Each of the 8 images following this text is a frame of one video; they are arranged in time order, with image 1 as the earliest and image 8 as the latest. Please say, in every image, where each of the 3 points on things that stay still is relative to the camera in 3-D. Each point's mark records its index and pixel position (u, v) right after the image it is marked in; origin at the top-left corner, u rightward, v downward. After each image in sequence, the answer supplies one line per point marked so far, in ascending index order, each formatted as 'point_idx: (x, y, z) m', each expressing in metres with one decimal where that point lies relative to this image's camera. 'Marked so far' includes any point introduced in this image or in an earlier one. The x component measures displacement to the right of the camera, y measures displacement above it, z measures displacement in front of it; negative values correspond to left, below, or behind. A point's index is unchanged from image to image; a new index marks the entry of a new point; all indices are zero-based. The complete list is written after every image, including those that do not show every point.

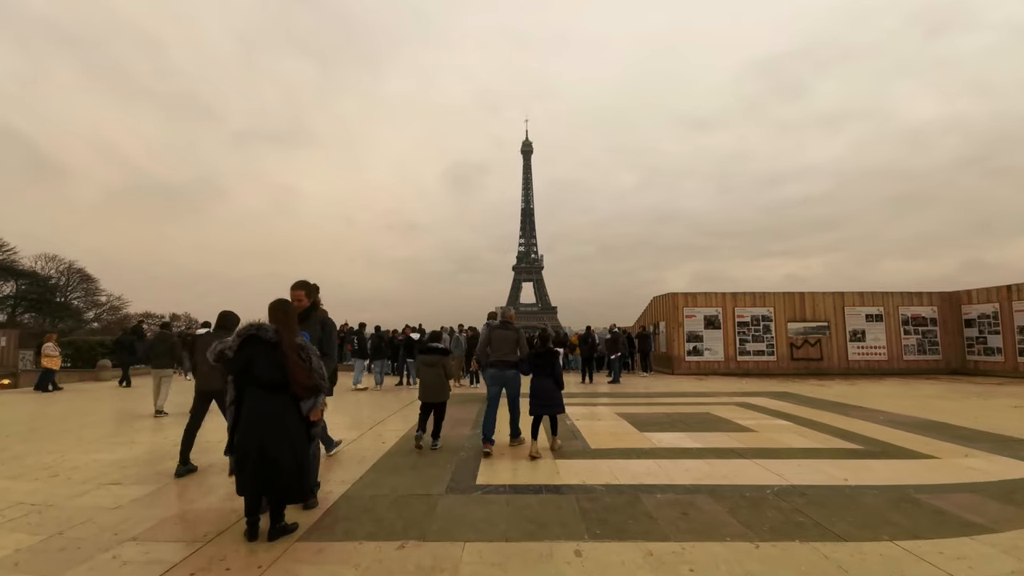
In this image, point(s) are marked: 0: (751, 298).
0: (+9.0, -0.4, +18.5) m
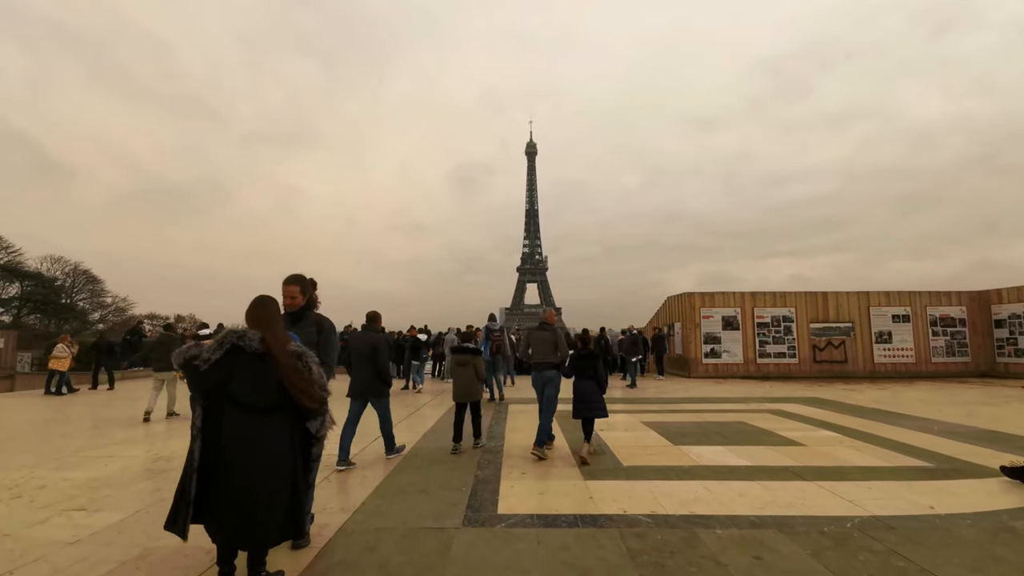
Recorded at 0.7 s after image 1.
0: (+9.3, -0.3, +17.7) m
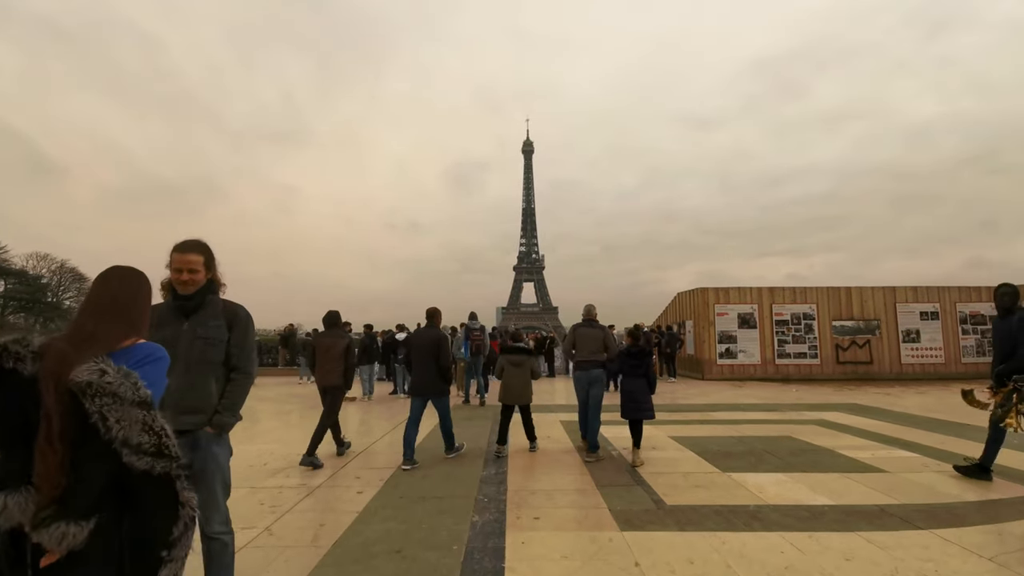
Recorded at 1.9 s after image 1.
0: (+9.3, -0.2, +16.4) m
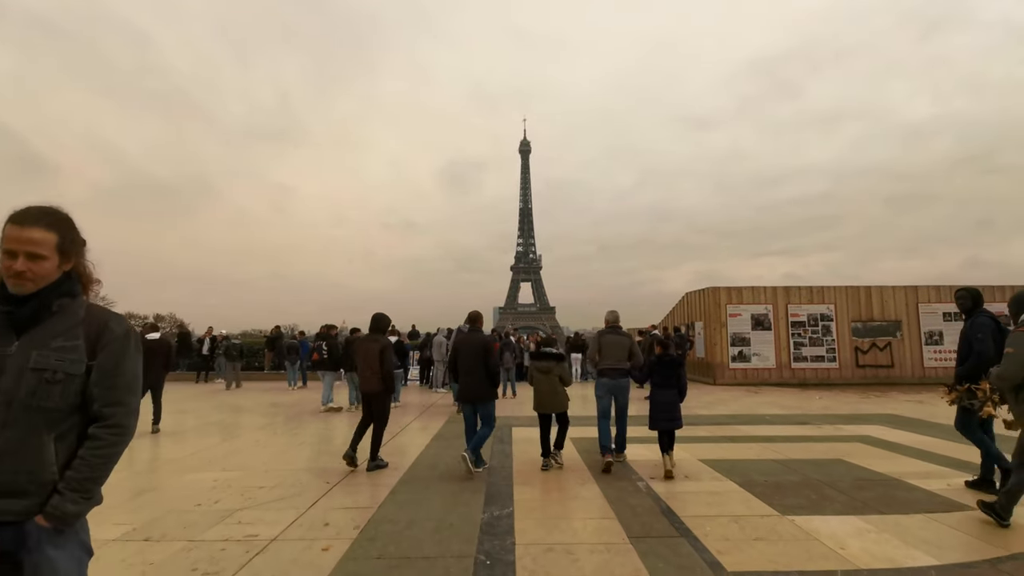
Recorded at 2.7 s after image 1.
0: (+9.3, -0.2, +15.5) m
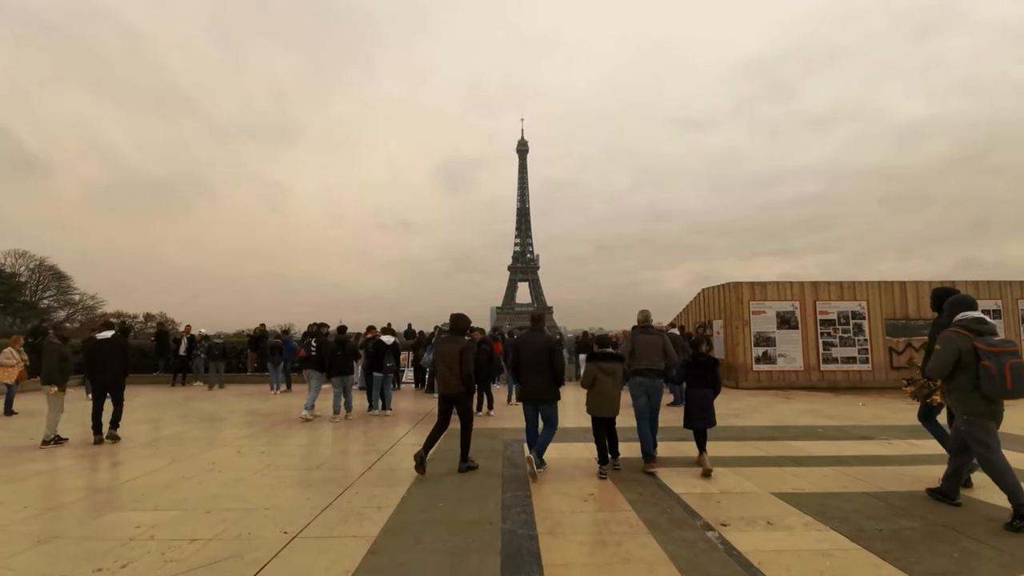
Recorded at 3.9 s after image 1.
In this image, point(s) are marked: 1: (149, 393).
0: (+9.4, 0.0, +14.3) m
1: (-9.9, -2.9, +13.4) m
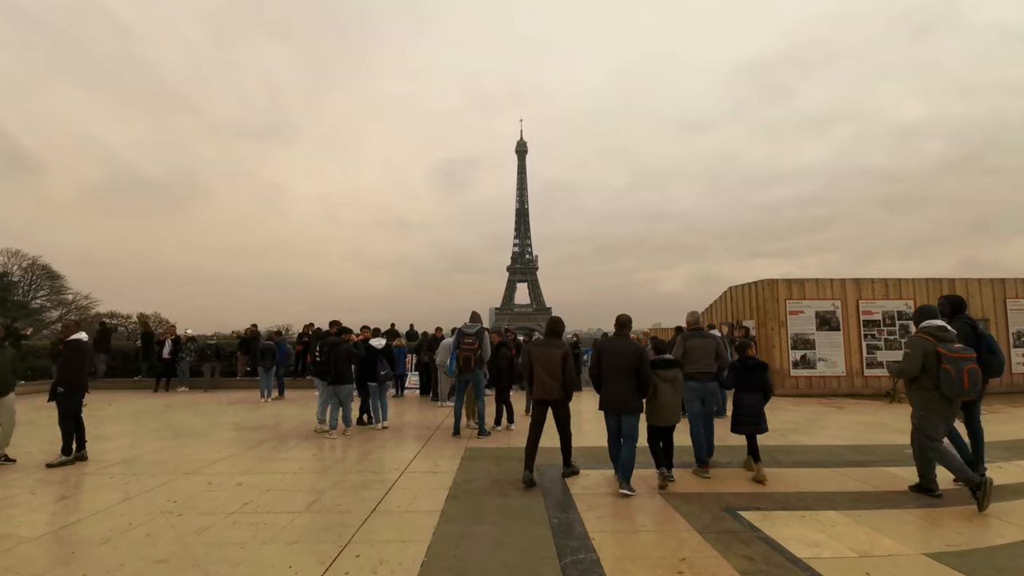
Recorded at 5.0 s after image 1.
0: (+9.8, 0.0, +13.1) m
1: (-9.5, -2.8, +12.1) m
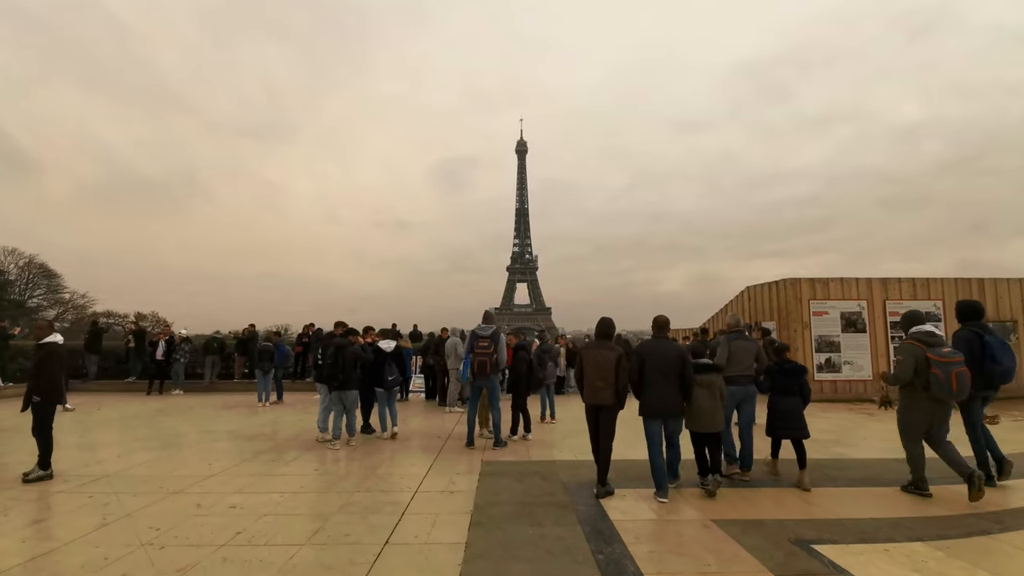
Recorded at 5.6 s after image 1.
0: (+10.1, 0.0, +12.5) m
1: (-9.2, -2.7, +11.5) m
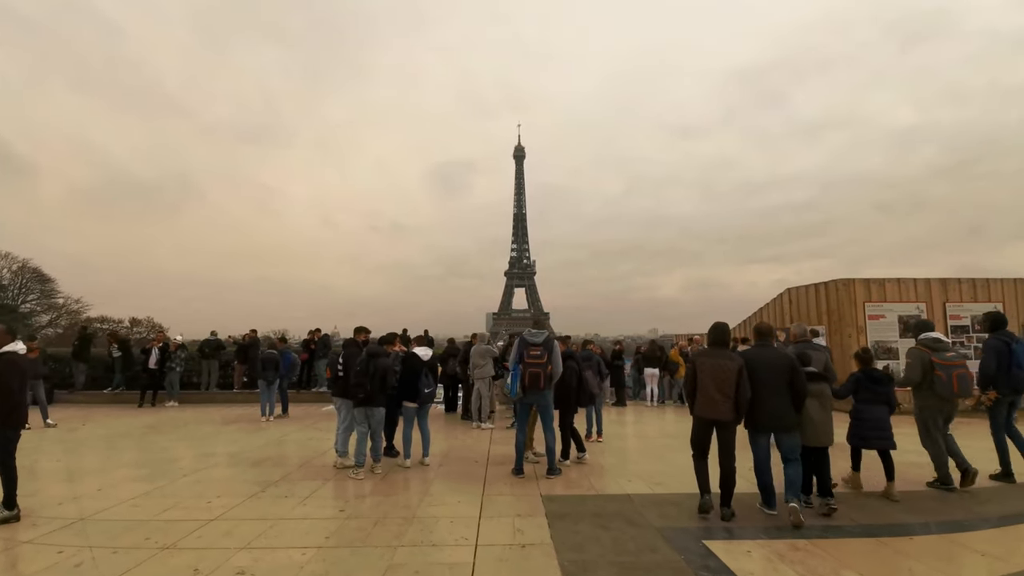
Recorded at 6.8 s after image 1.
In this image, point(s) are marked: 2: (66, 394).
0: (+10.7, 0.0, +11.5) m
1: (-8.6, -2.8, +10.3) m
2: (-11.6, -2.7, +12.7) m
